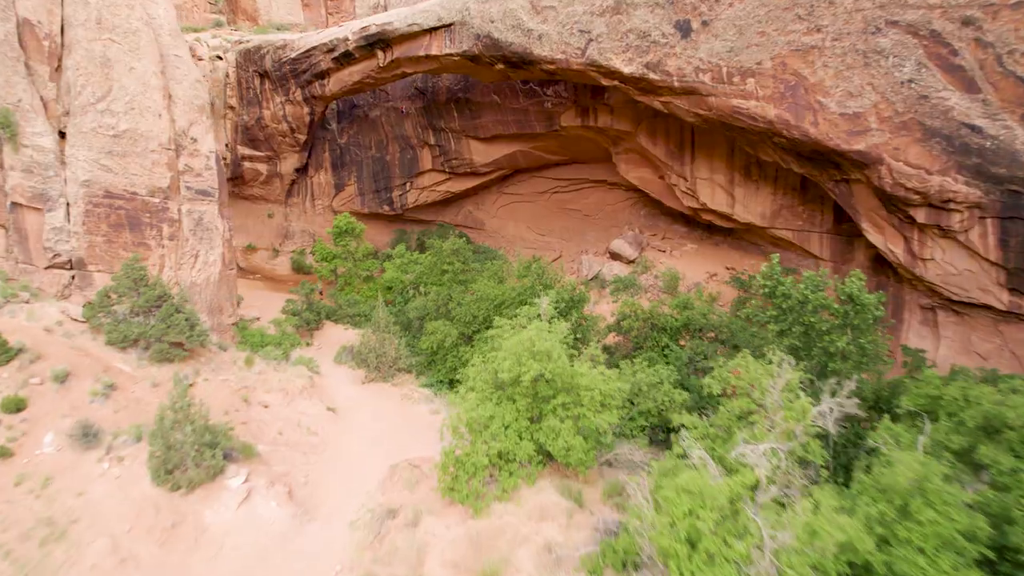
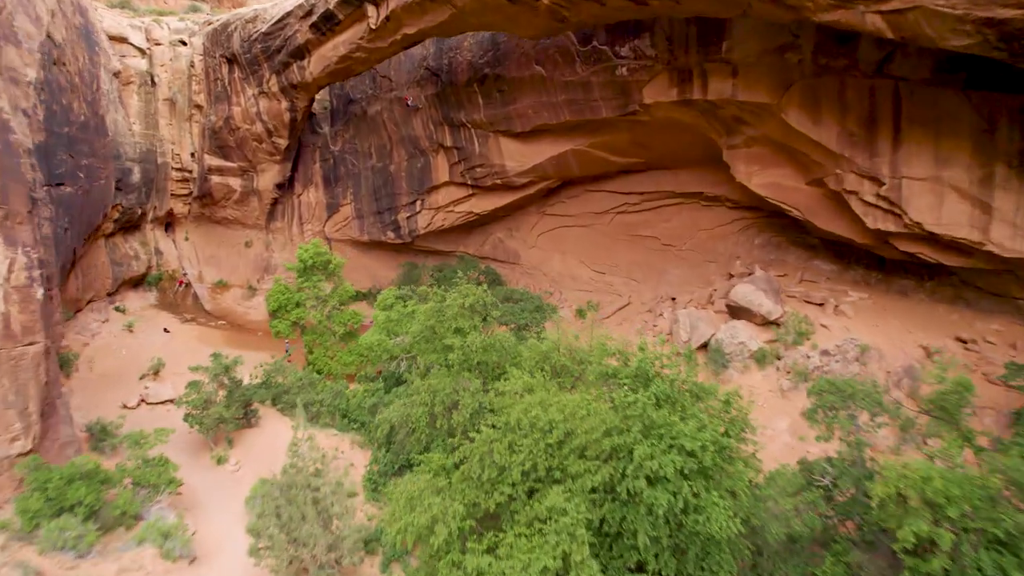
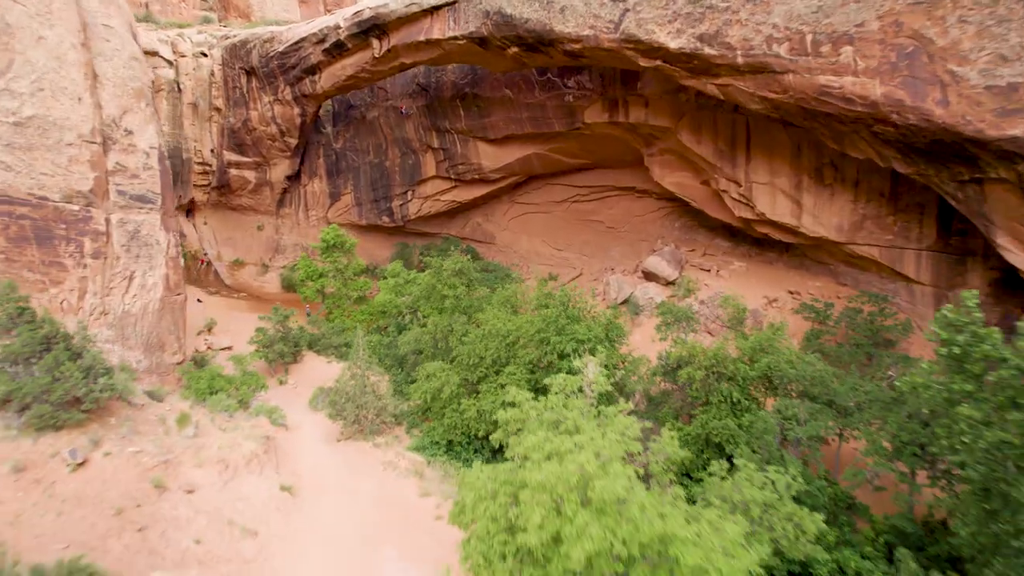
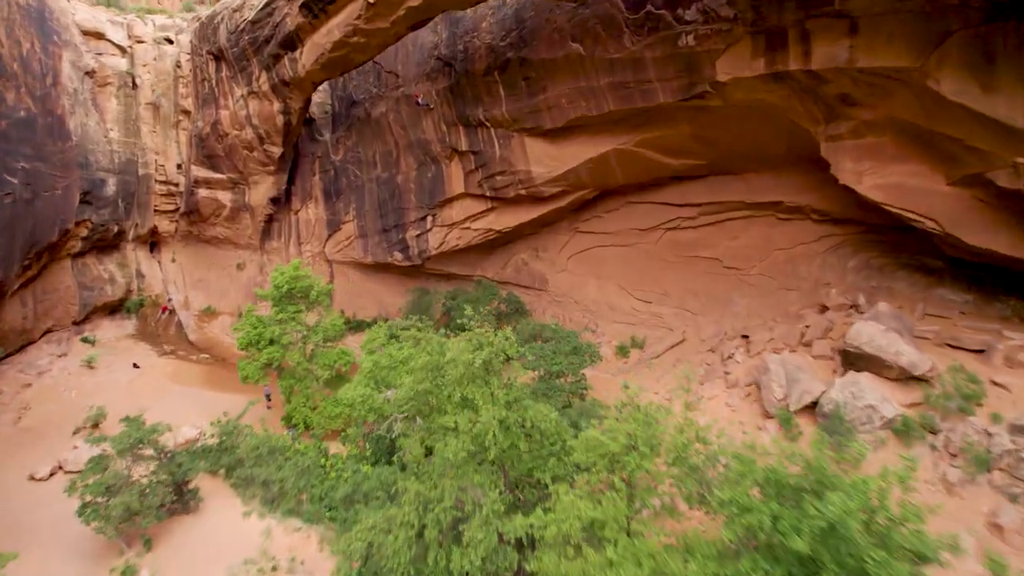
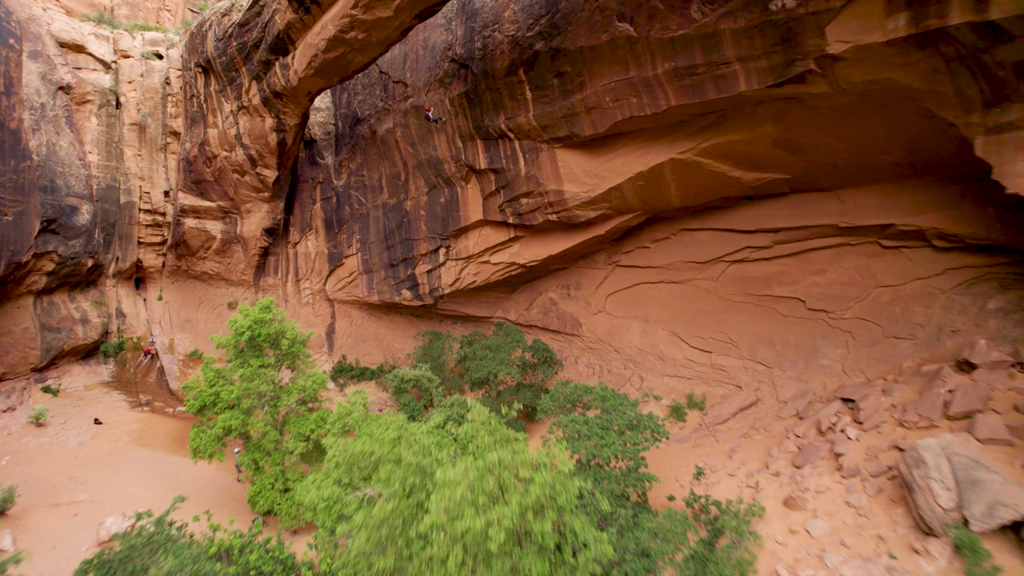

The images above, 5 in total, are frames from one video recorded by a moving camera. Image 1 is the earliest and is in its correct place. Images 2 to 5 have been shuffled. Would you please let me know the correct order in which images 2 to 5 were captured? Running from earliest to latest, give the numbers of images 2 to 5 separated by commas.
3, 2, 4, 5
